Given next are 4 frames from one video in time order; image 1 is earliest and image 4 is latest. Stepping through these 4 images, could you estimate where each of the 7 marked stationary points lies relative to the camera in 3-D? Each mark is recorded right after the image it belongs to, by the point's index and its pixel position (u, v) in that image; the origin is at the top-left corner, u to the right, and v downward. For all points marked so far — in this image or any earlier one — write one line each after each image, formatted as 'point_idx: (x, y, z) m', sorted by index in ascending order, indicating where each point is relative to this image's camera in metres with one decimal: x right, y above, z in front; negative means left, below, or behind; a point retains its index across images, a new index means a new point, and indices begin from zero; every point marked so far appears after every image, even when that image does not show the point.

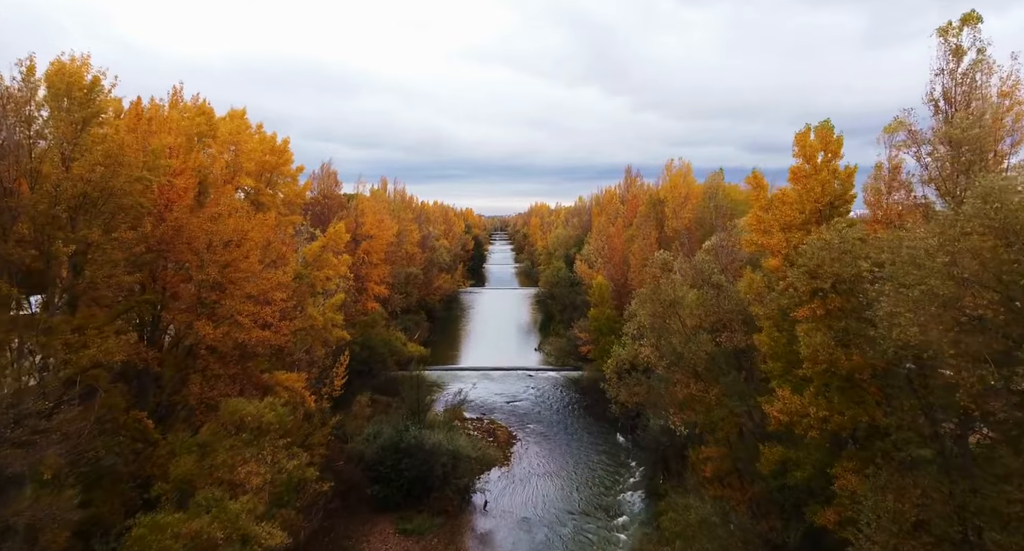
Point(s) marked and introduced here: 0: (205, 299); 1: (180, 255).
0: (-6.9, -0.5, +14.8) m
1: (-7.5, +0.5, +14.7) m
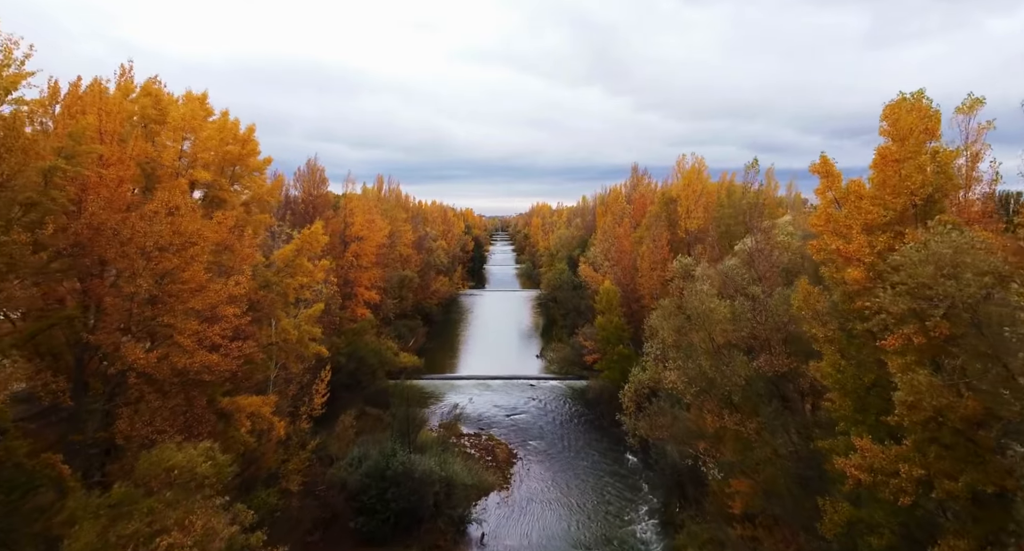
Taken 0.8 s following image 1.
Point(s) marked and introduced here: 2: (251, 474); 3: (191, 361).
0: (-7.0, -0.7, +12.1) m
1: (-7.5, +0.2, +12.1) m
2: (-7.7, -5.9, +19.4) m
3: (-6.2, -1.7, +12.7) m
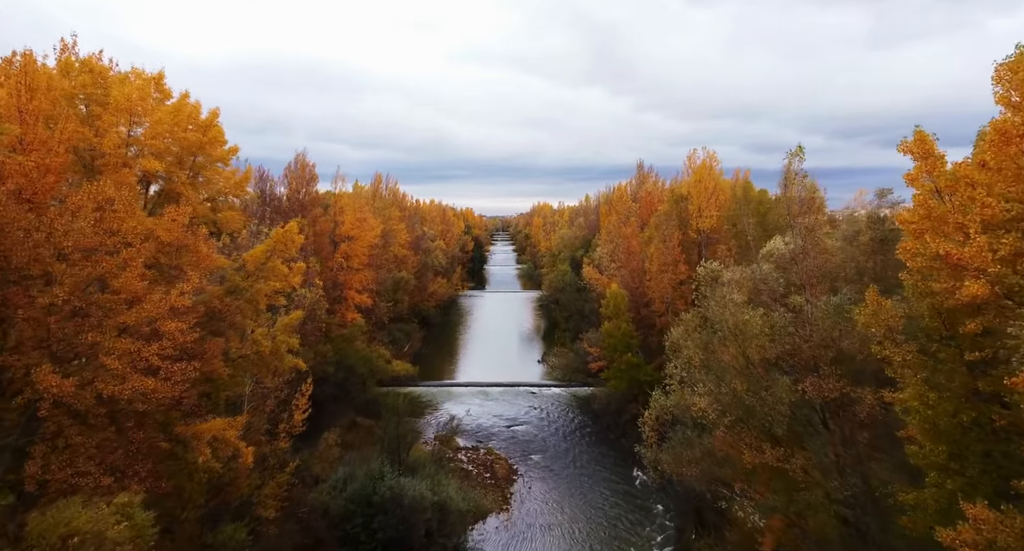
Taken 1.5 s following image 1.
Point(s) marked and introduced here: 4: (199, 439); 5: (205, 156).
0: (-7.0, -0.9, +10.0) m
1: (-7.5, +0.1, +9.9) m
2: (-7.7, -6.0, +17.3) m
3: (-6.3, -1.8, +10.5) m
4: (-6.8, -3.6, +14.3) m
5: (-7.3, +2.9, +15.7) m
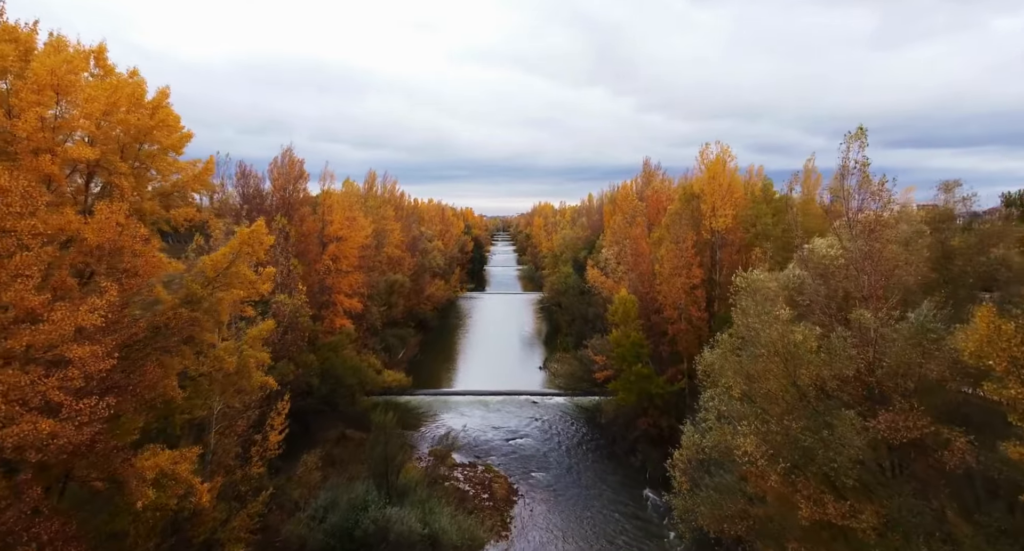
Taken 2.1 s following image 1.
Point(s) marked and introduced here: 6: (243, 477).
0: (-7.0, -1.0, +7.7) m
1: (-7.5, 0.0, +7.7) m
2: (-7.7, -6.2, +15.0) m
3: (-6.3, -1.9, +8.2) m
4: (-6.8, -3.7, +12.1) m
5: (-7.3, +2.7, +13.4) m
6: (-7.7, -5.7, +18.6) m
